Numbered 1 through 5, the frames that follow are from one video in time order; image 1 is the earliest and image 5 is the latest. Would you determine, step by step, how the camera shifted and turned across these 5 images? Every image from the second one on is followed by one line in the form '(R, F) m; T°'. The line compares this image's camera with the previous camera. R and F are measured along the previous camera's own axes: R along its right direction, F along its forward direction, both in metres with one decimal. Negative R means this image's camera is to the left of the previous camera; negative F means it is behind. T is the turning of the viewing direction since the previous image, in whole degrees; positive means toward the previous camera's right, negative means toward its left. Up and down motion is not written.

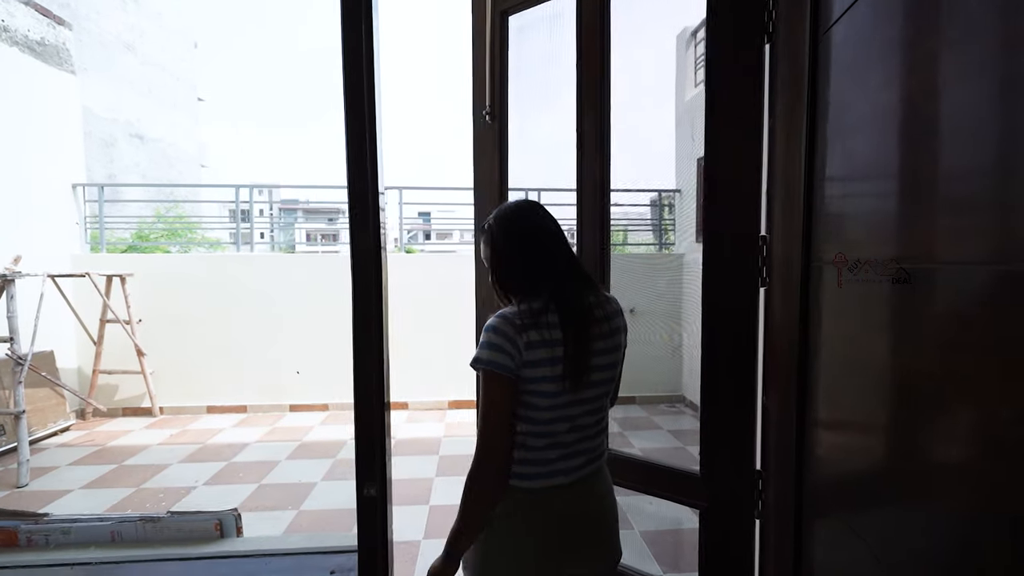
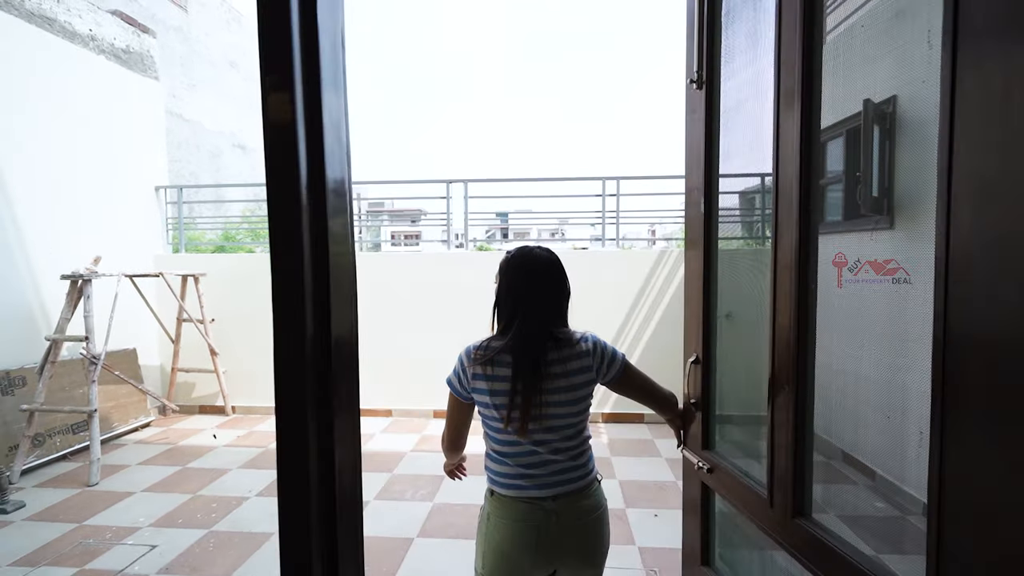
(0.0, +0.4) m; -9°
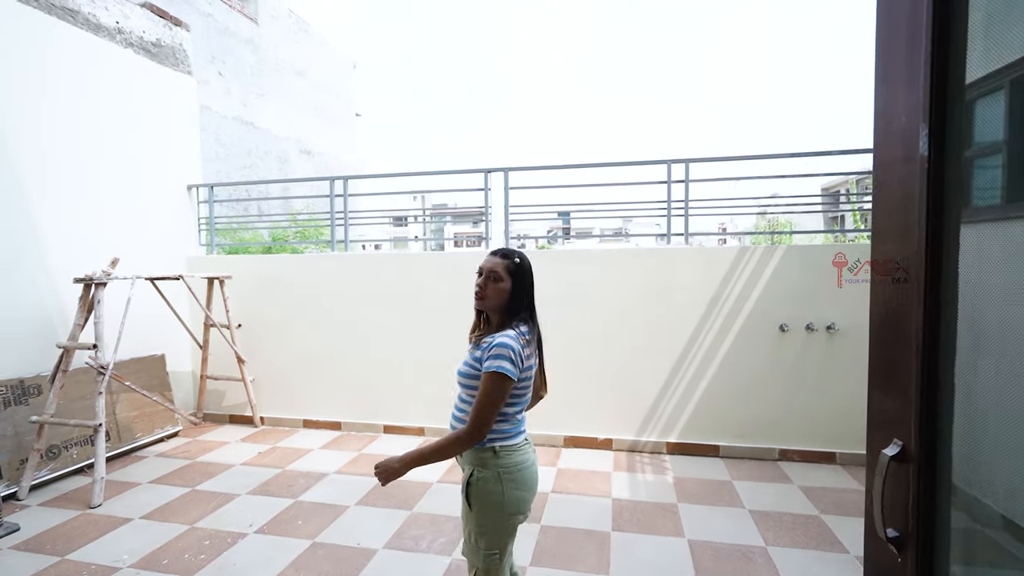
(+0.1, +0.6) m; -7°
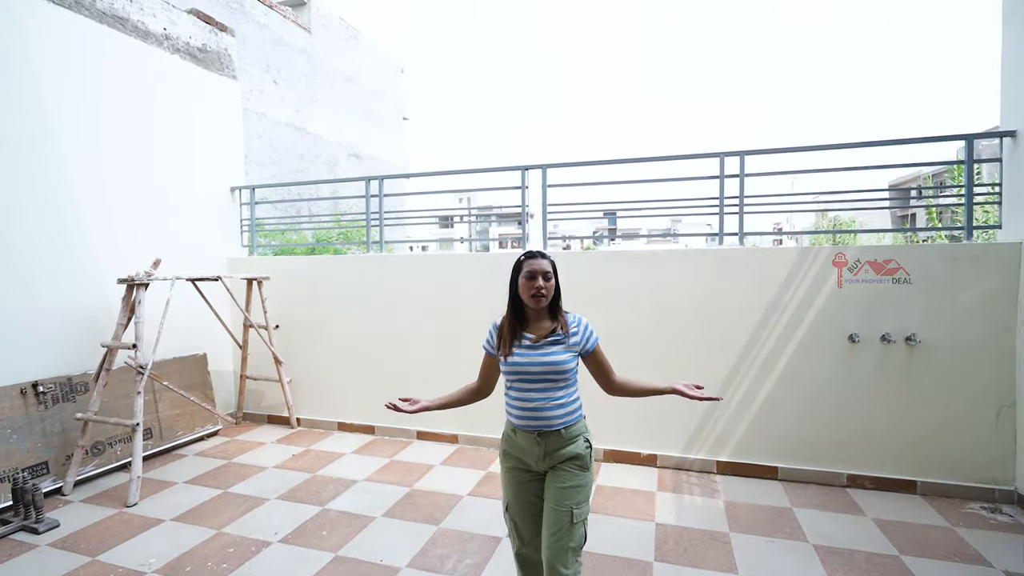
(+0.1, +0.2) m; -5°
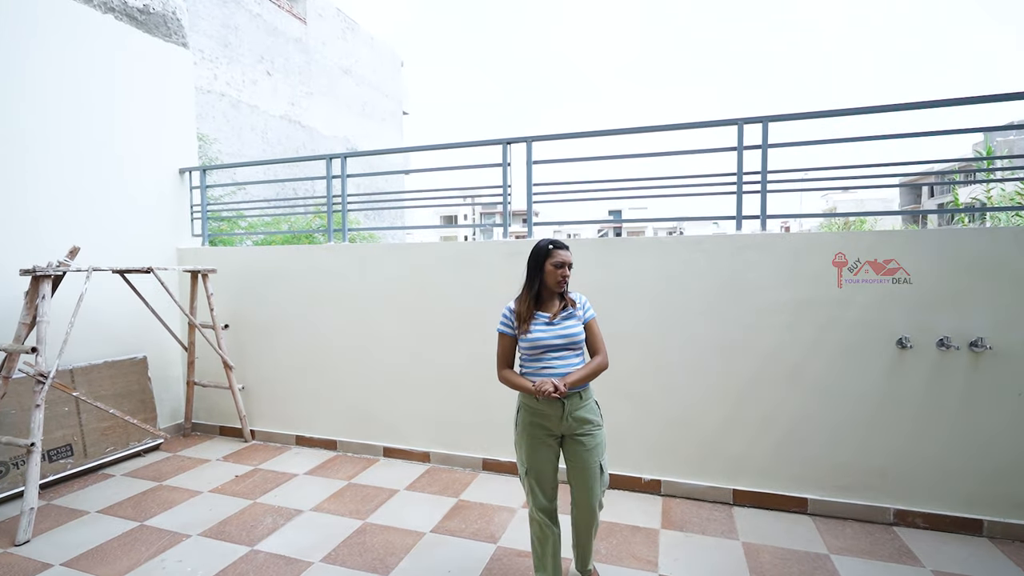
(+0.2, +0.5) m; -1°
